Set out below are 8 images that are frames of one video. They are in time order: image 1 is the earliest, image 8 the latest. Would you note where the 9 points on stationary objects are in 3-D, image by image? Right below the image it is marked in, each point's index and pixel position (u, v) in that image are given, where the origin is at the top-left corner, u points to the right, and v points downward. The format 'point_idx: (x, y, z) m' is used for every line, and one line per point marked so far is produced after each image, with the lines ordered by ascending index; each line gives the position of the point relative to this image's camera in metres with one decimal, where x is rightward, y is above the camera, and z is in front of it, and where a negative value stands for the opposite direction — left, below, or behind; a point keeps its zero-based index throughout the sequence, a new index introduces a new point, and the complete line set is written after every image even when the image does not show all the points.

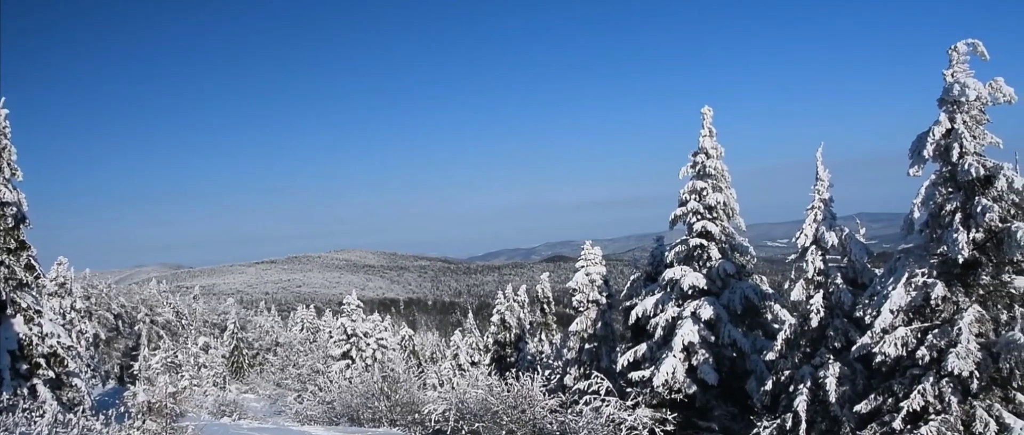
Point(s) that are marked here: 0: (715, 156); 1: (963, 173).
0: (+5.0, +1.5, +18.7) m
1: (+9.3, +1.0, +14.9) m
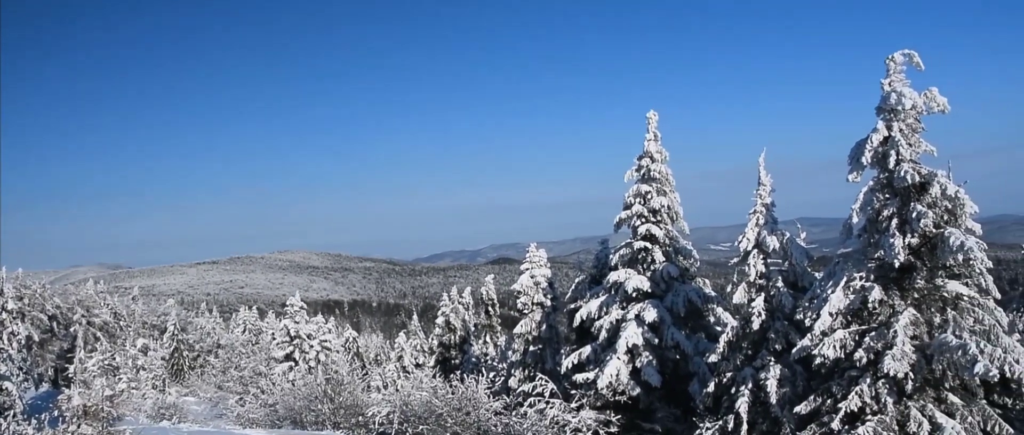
0: (+3.6, +1.5, +18.7) m
1: (+8.6, +0.8, +15.8) m
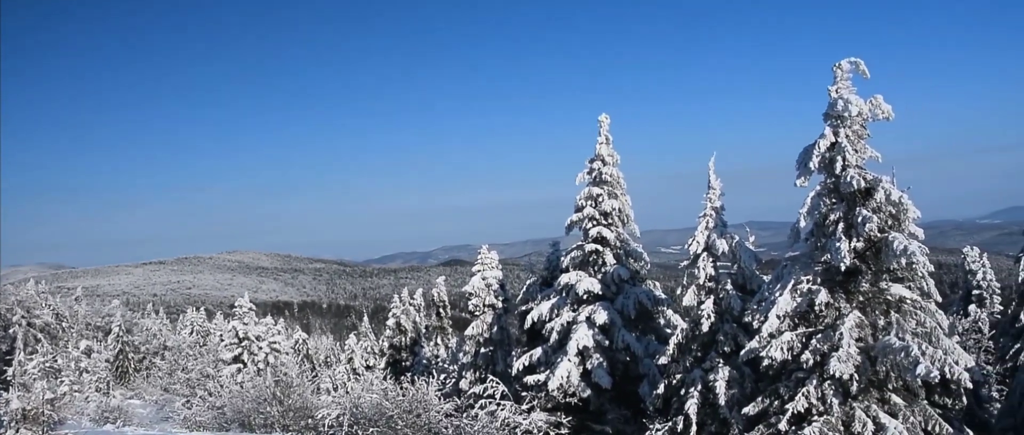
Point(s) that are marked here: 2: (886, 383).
0: (+2.5, +1.4, +18.8) m
1: (+7.5, +0.7, +16.1) m
2: (+8.8, -3.9, +16.8) m
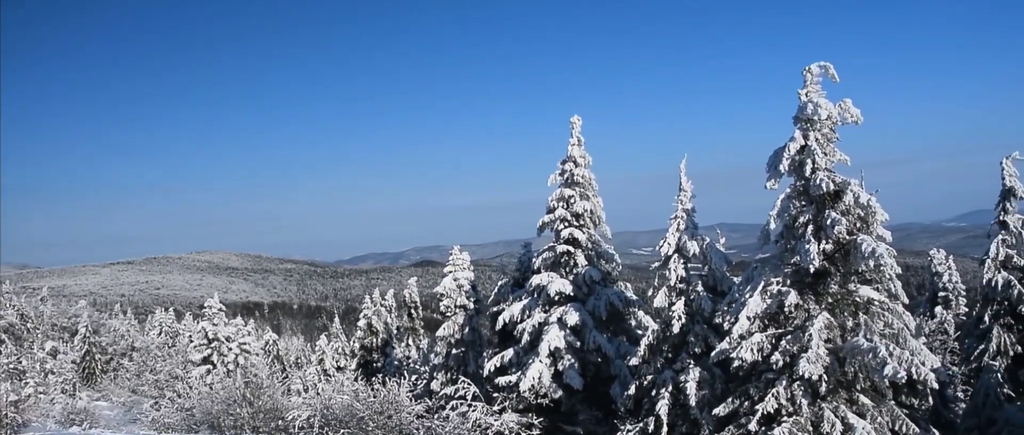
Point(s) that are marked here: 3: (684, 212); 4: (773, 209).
0: (+1.8, +1.4, +18.8) m
1: (+6.9, +0.7, +16.2) m
2: (+8.2, -4.0, +17.0) m
3: (+4.2, +0.1, +17.8) m
4: (+6.1, +0.2, +16.8) m
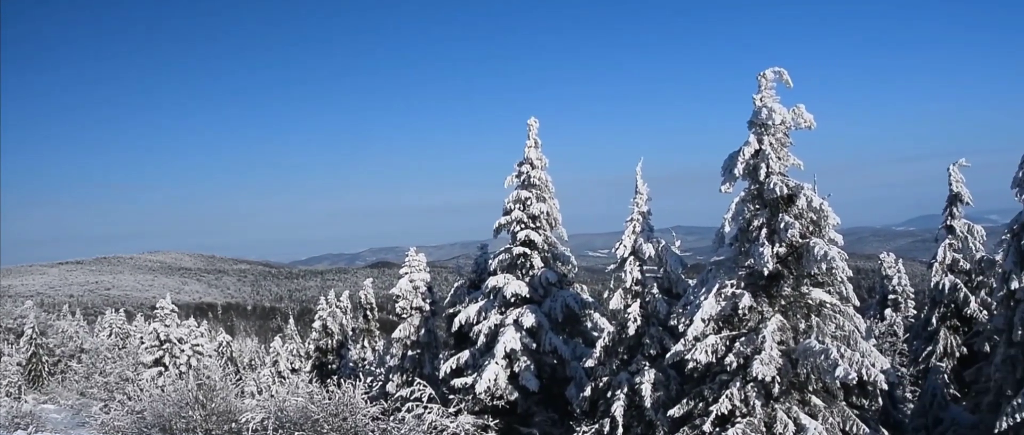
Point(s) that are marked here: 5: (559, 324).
0: (+0.7, +1.3, +18.8) m
1: (+5.9, +0.6, +16.4) m
2: (+7.1, -4.1, +17.3) m
3: (+3.2, +0.1, +17.9) m
4: (+5.1, +0.1, +16.9) m
5: (+1.3, -2.9, +19.4) m
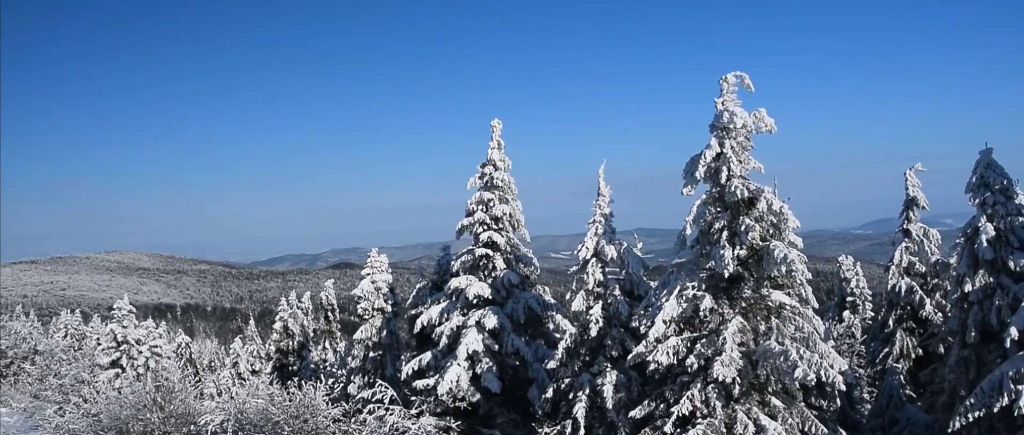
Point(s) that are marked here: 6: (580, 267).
0: (-0.2, +1.3, +18.8) m
1: (+5.1, +0.5, +16.6) m
2: (+6.2, -4.1, +17.4) m
3: (+2.3, 0.0, +18.0) m
4: (+4.2, +0.1, +17.1) m
5: (+0.3, -2.9, +19.4) m
6: (+1.8, -1.3, +18.2) m
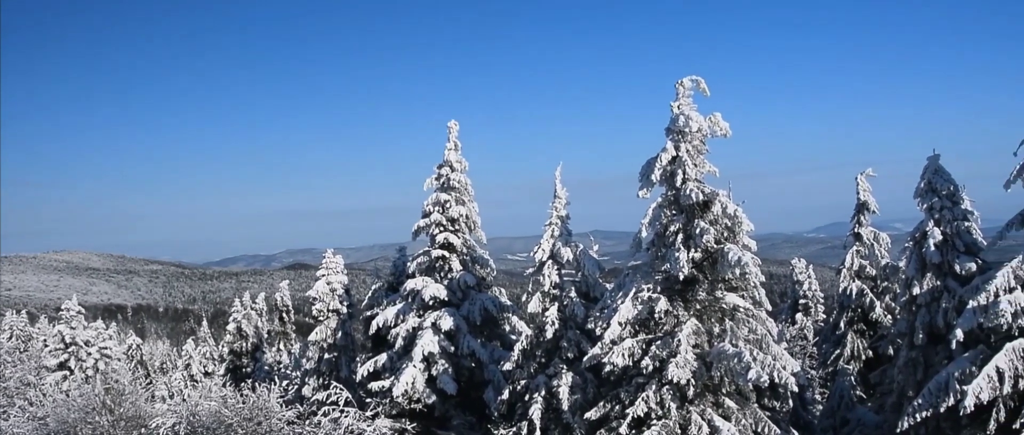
0: (-1.3, +1.3, +18.9) m
1: (+4.1, +0.5, +16.8) m
2: (+5.1, -4.2, +17.7) m
3: (+1.2, 0.0, +18.1) m
4: (+3.2, 0.0, +17.2) m
5: (-0.8, -3.0, +19.5) m
6: (+0.7, -1.3, +18.2) m
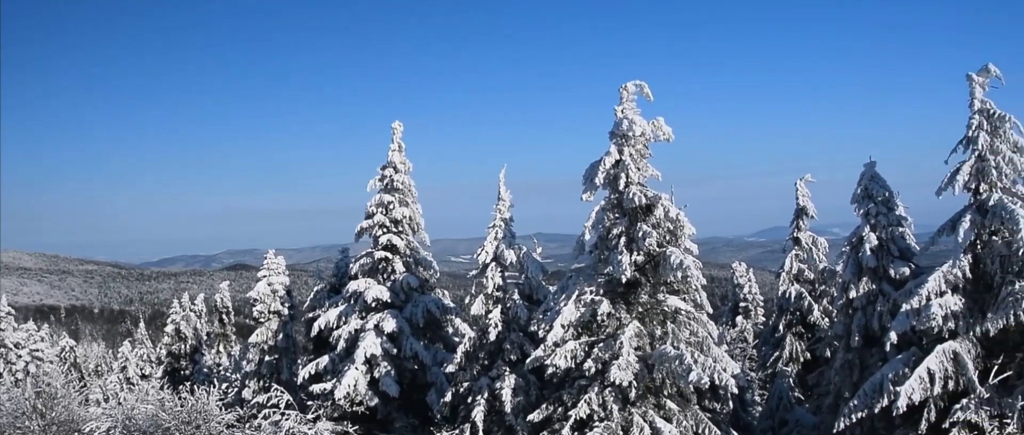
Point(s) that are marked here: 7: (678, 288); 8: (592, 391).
0: (-2.7, +1.2, +18.8) m
1: (+2.7, +0.4, +17.0) m
2: (+3.8, -4.3, +17.9) m
3: (-0.1, -0.1, +18.2) m
4: (+1.9, -0.1, +17.4) m
5: (-2.2, -3.0, +19.4) m
6: (-0.7, -1.4, +18.3) m
7: (+4.2, -1.8, +18.0) m
8: (+1.9, -4.1, +17.1) m
